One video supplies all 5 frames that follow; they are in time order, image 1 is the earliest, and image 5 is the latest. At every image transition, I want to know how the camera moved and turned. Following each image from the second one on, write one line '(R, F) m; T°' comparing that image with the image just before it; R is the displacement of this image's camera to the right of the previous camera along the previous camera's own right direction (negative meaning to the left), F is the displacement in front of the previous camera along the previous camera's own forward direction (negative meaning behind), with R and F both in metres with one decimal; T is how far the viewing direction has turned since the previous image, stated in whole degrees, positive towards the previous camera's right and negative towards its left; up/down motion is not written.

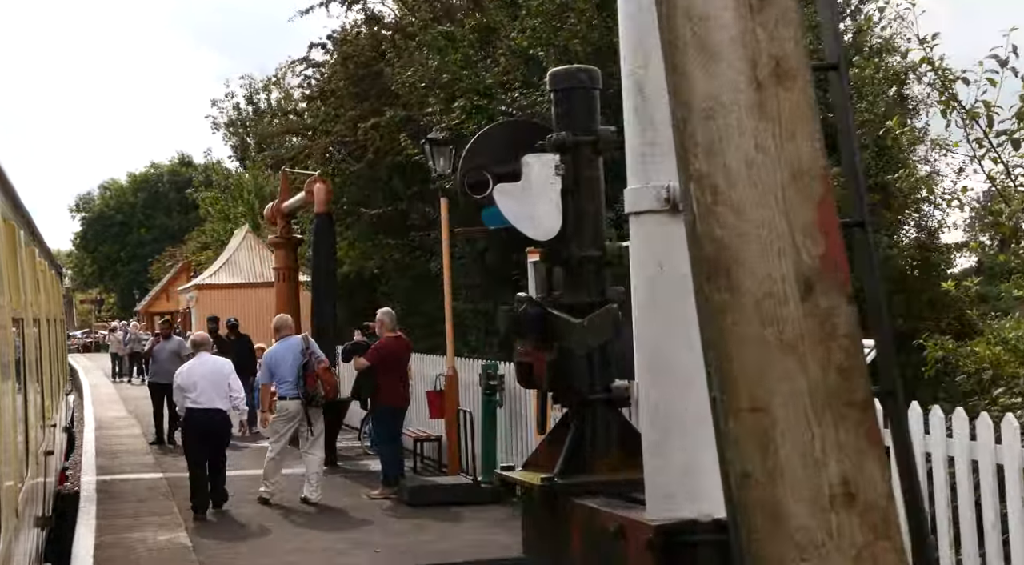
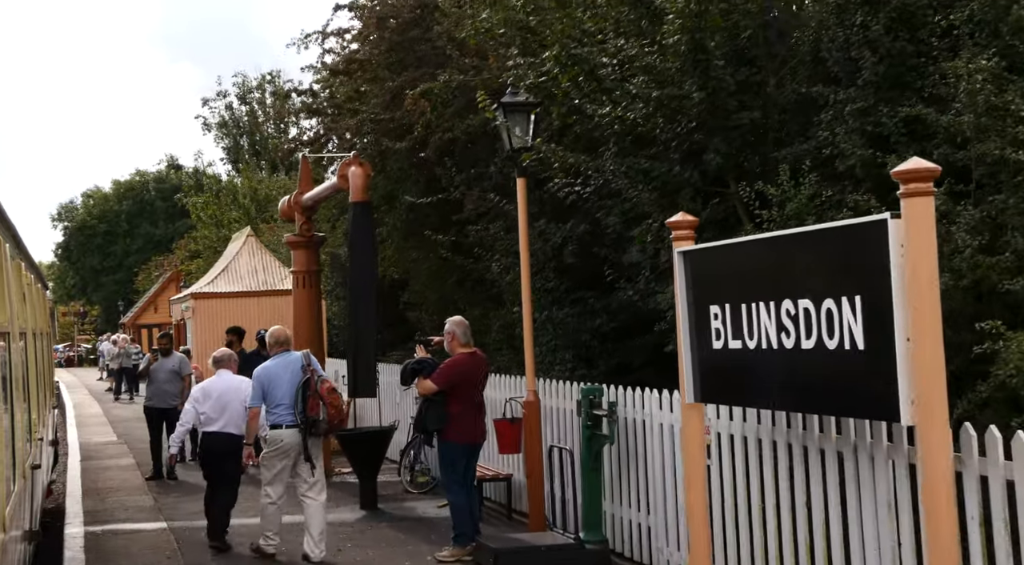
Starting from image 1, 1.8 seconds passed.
(-0.9, +2.8) m; +1°
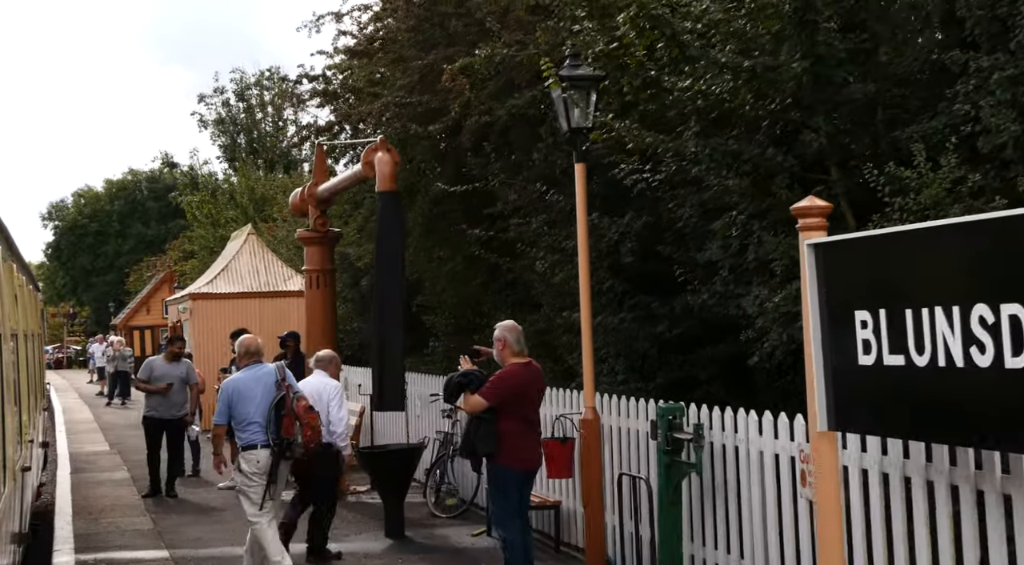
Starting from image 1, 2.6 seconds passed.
(-0.5, +1.4) m; 0°
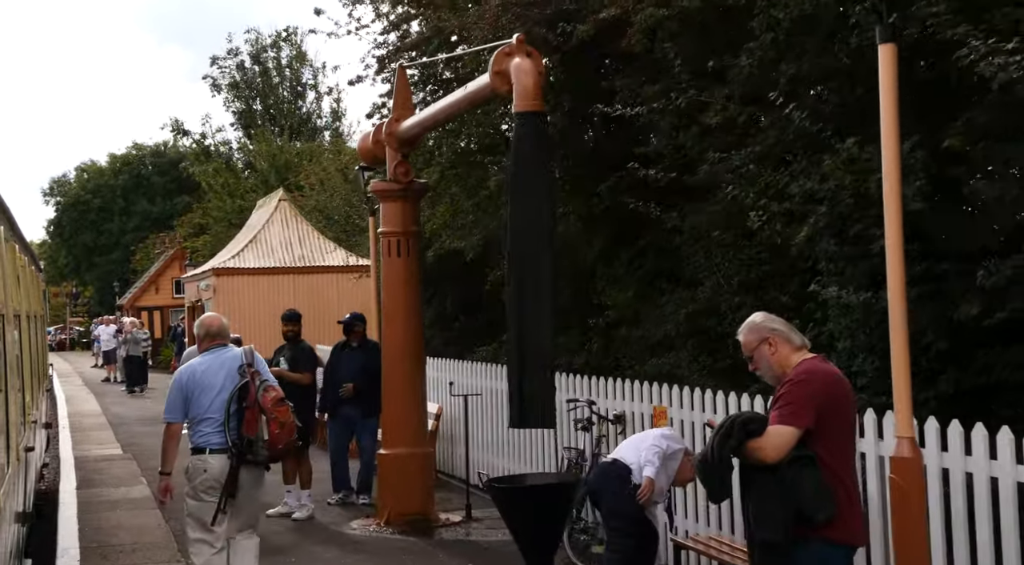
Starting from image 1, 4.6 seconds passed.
(-1.2, +3.6) m; 0°
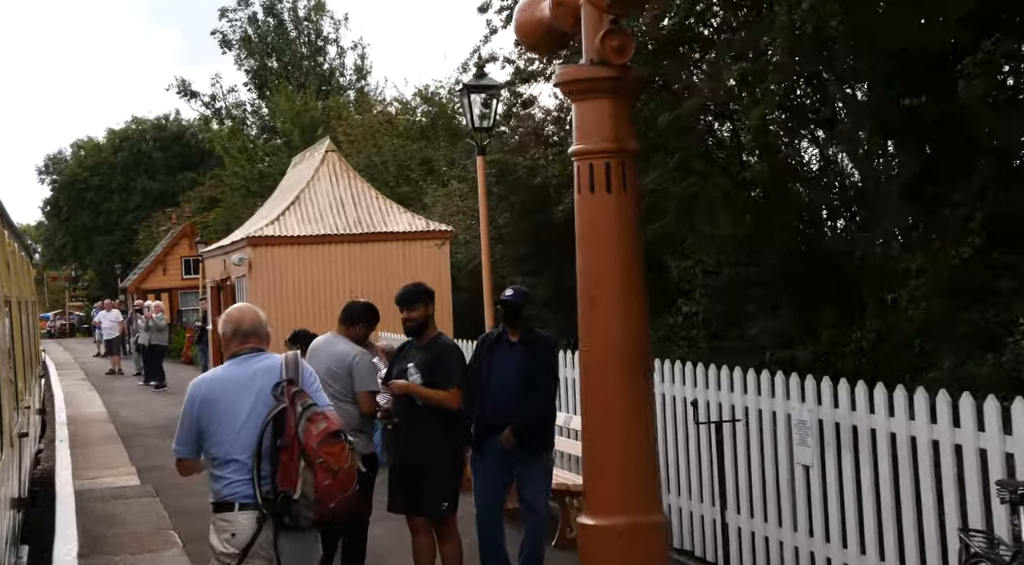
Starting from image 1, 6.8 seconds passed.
(-1.6, +4.8) m; 0°
